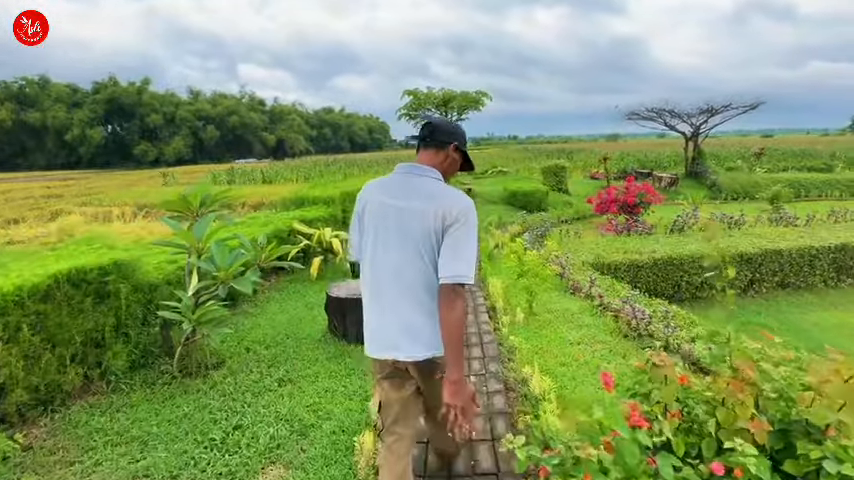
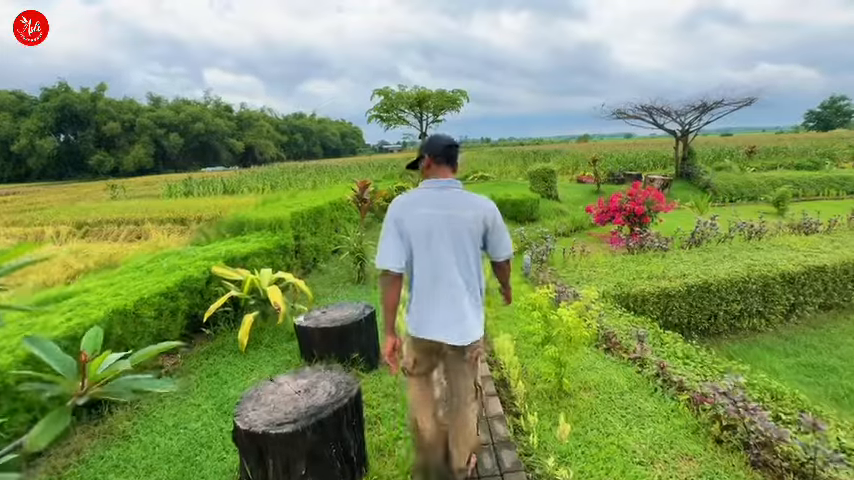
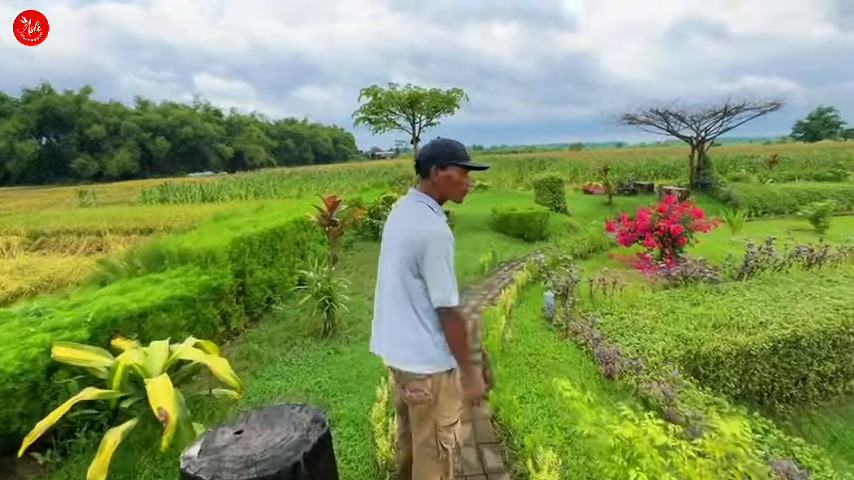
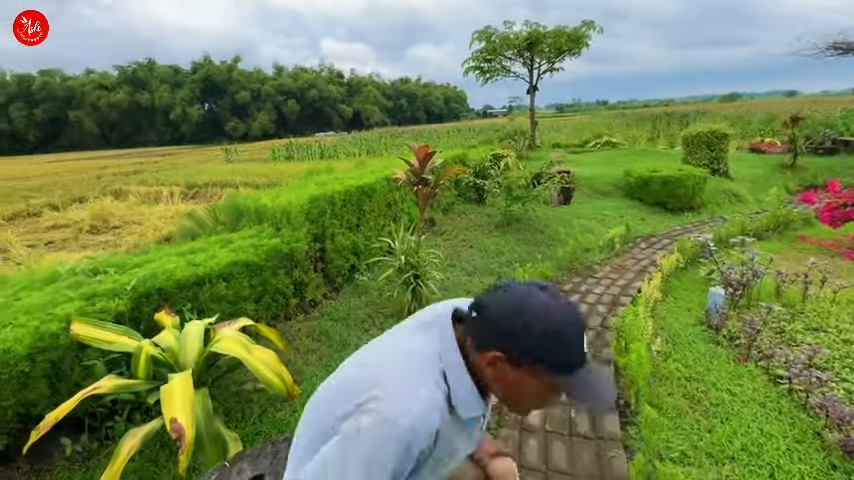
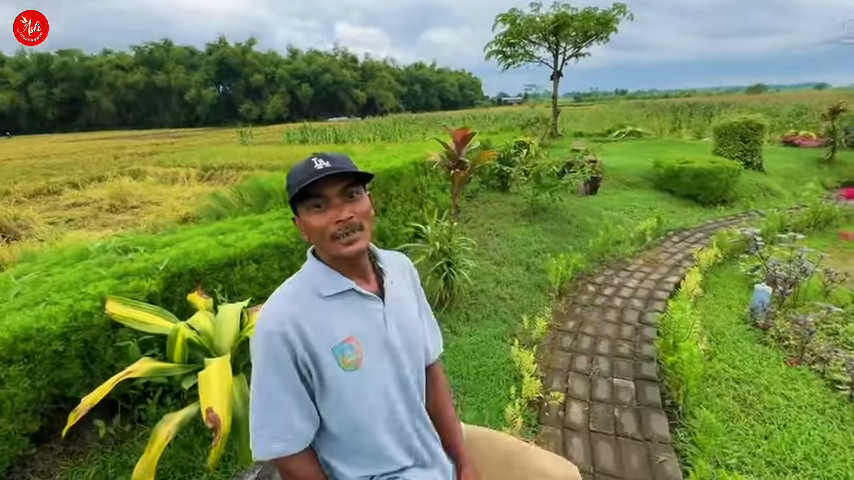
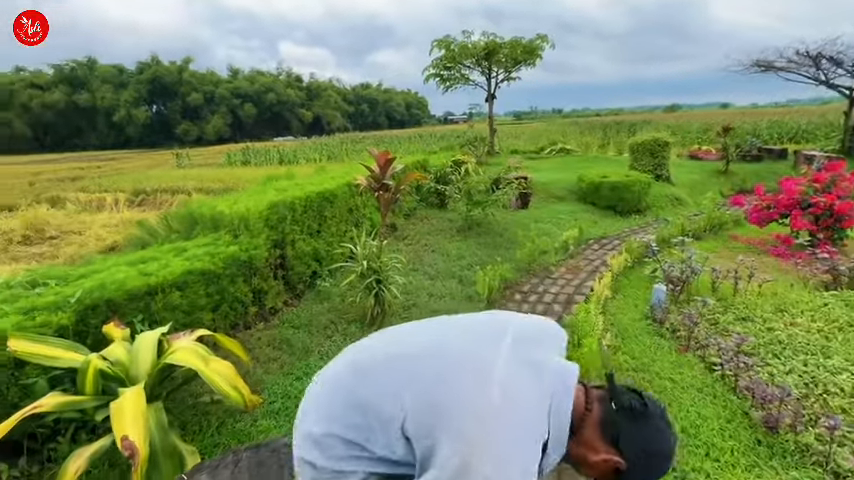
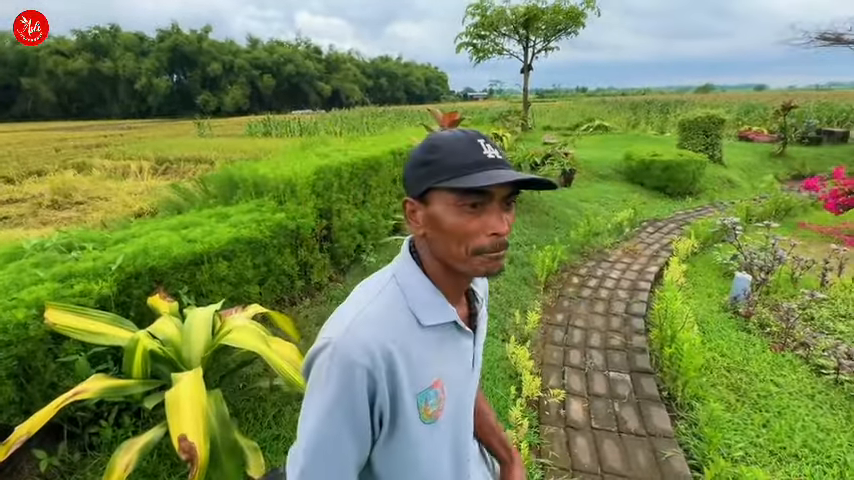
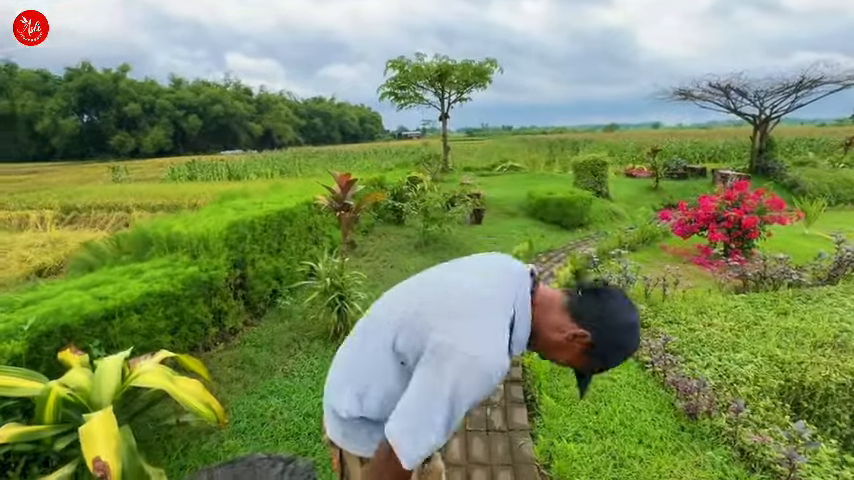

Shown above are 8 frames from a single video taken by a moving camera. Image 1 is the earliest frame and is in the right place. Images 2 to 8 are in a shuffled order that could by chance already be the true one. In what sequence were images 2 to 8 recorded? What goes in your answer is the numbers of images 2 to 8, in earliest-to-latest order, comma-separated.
2, 3, 8, 6, 4, 5, 7
